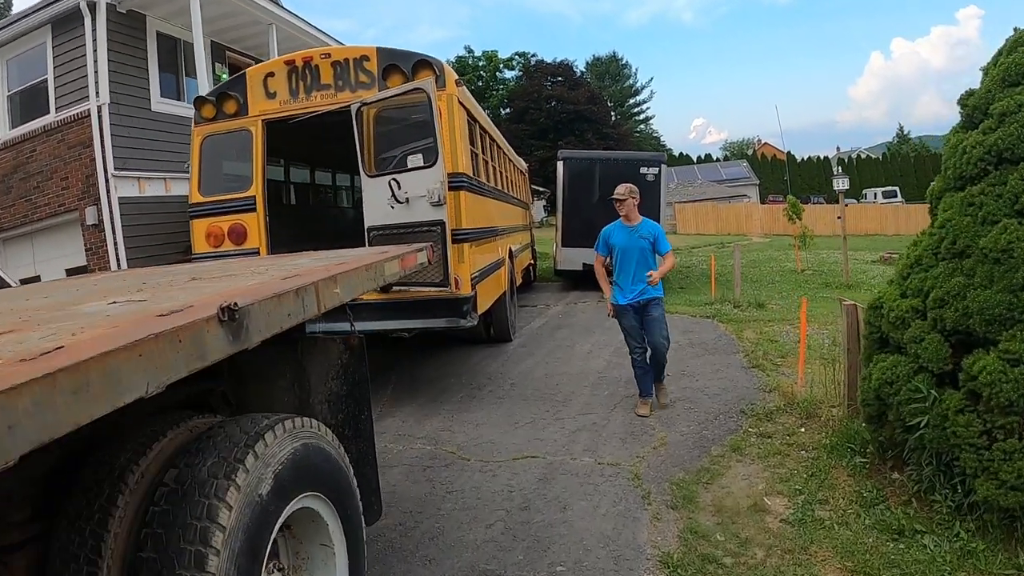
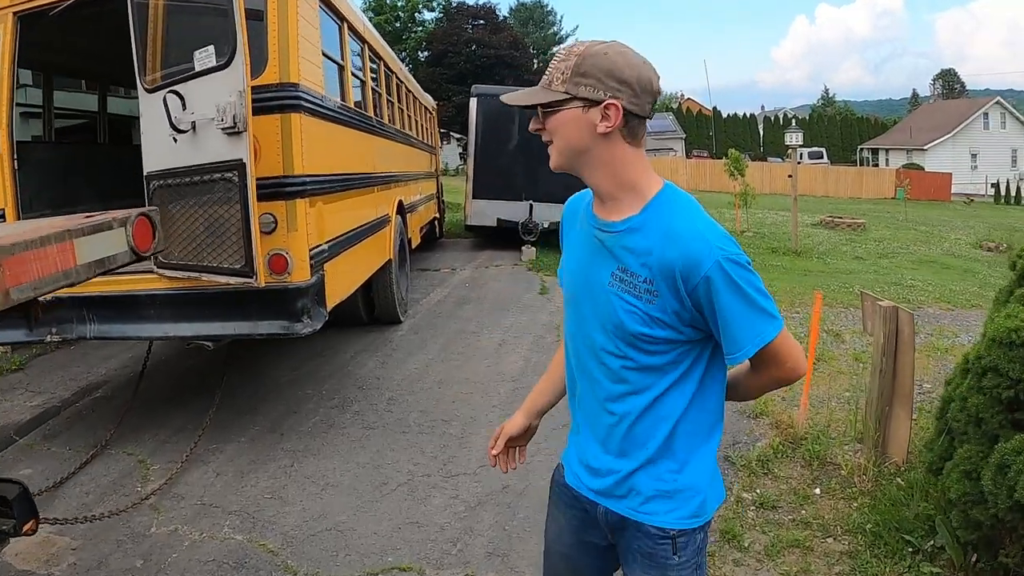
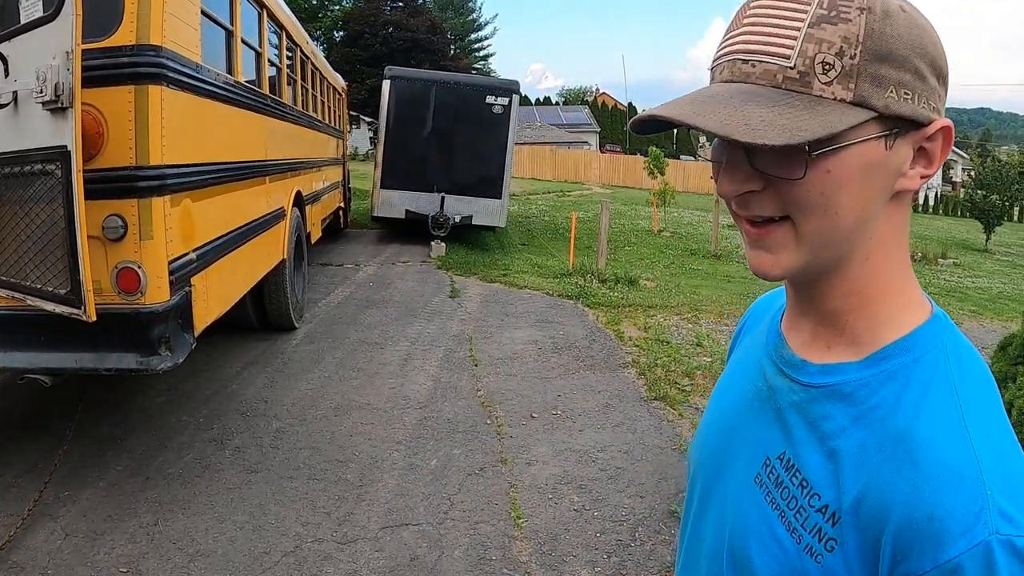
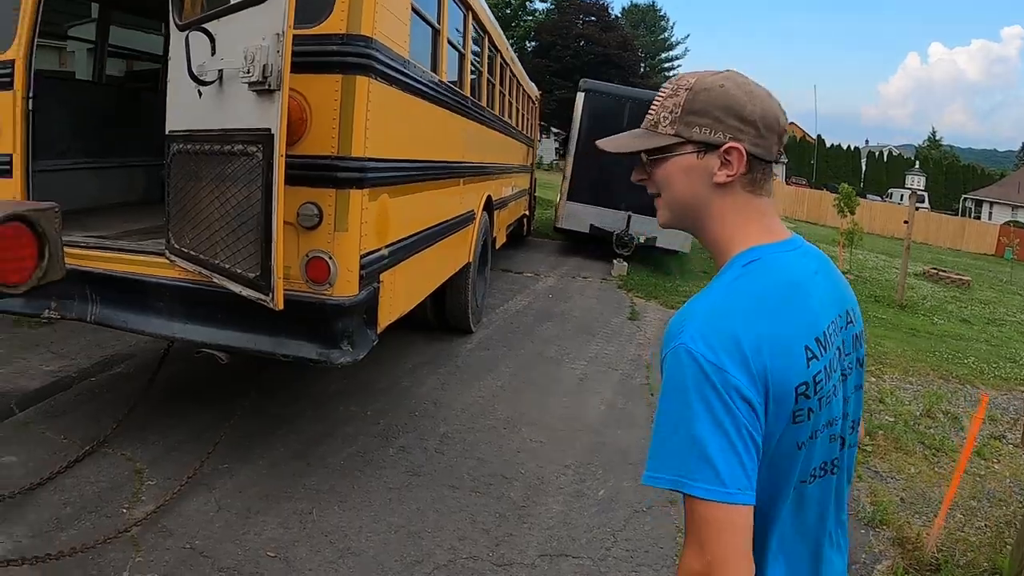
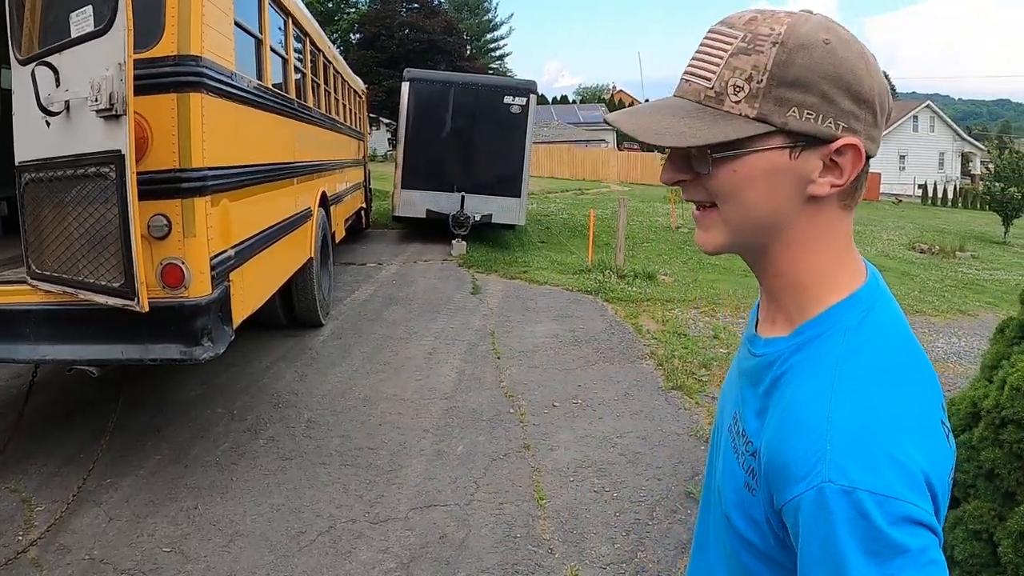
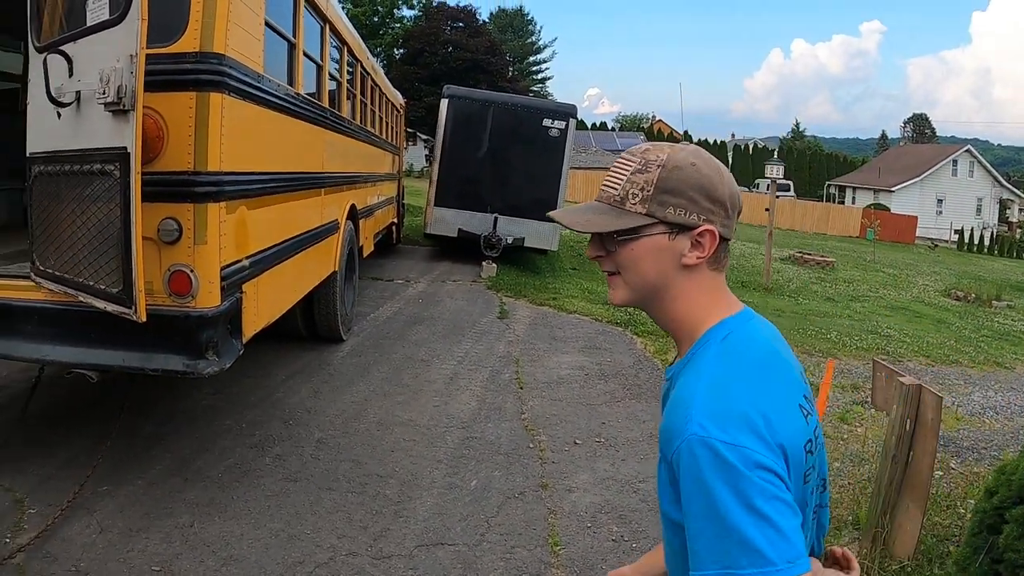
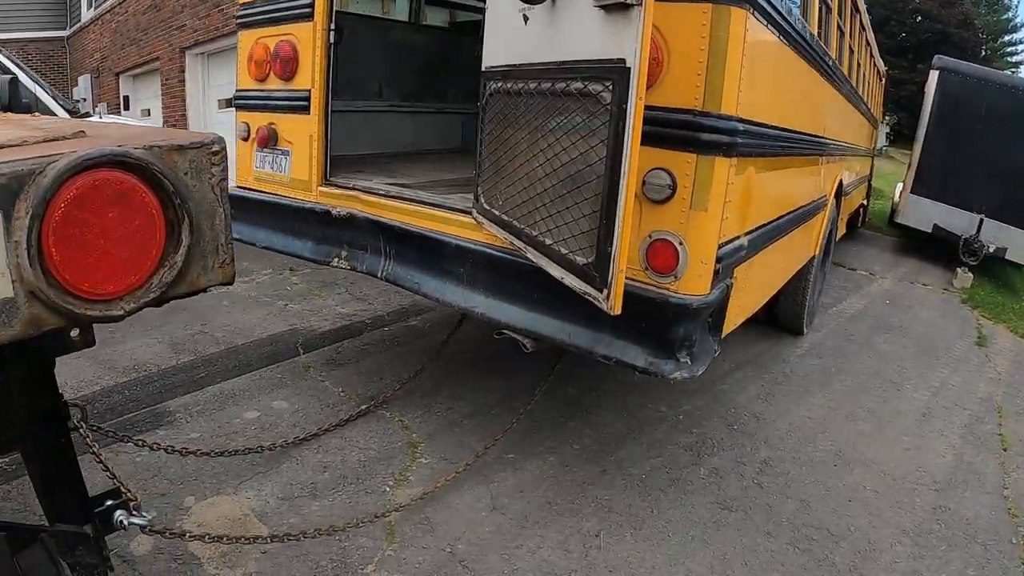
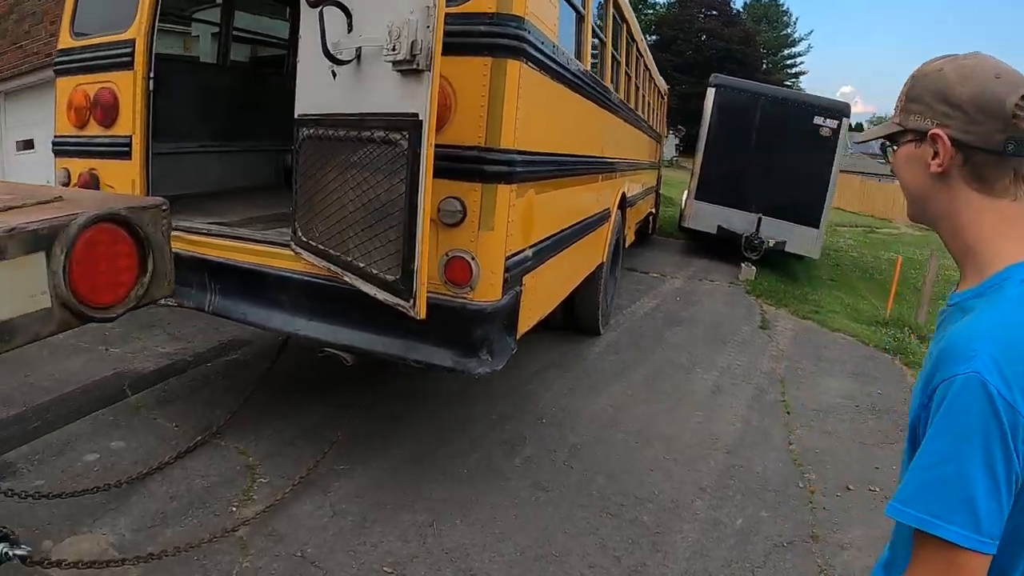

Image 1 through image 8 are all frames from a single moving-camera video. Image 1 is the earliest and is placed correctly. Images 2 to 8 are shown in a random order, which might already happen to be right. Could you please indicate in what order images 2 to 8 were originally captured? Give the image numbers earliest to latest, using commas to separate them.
2, 5, 3, 6, 4, 8, 7
